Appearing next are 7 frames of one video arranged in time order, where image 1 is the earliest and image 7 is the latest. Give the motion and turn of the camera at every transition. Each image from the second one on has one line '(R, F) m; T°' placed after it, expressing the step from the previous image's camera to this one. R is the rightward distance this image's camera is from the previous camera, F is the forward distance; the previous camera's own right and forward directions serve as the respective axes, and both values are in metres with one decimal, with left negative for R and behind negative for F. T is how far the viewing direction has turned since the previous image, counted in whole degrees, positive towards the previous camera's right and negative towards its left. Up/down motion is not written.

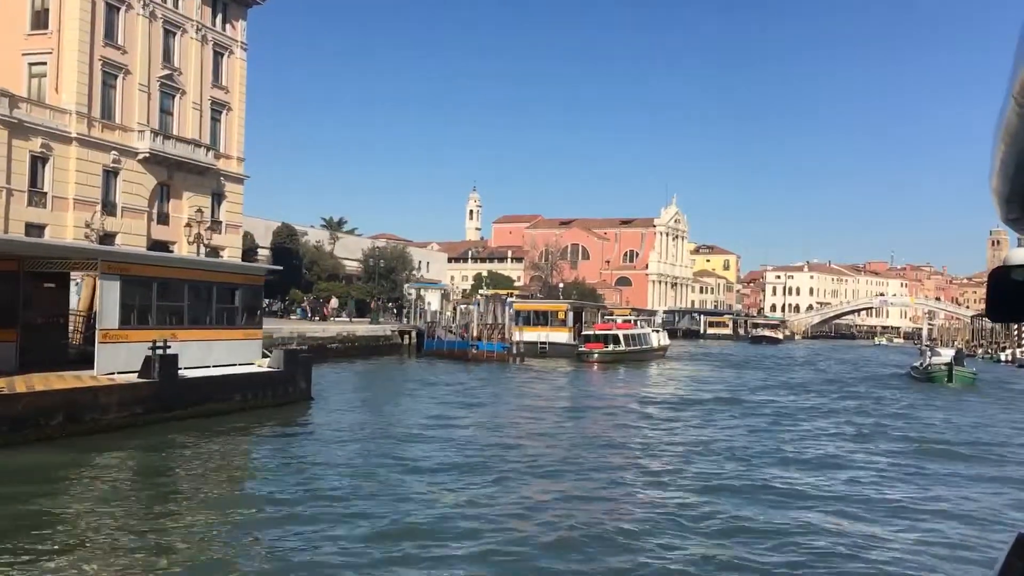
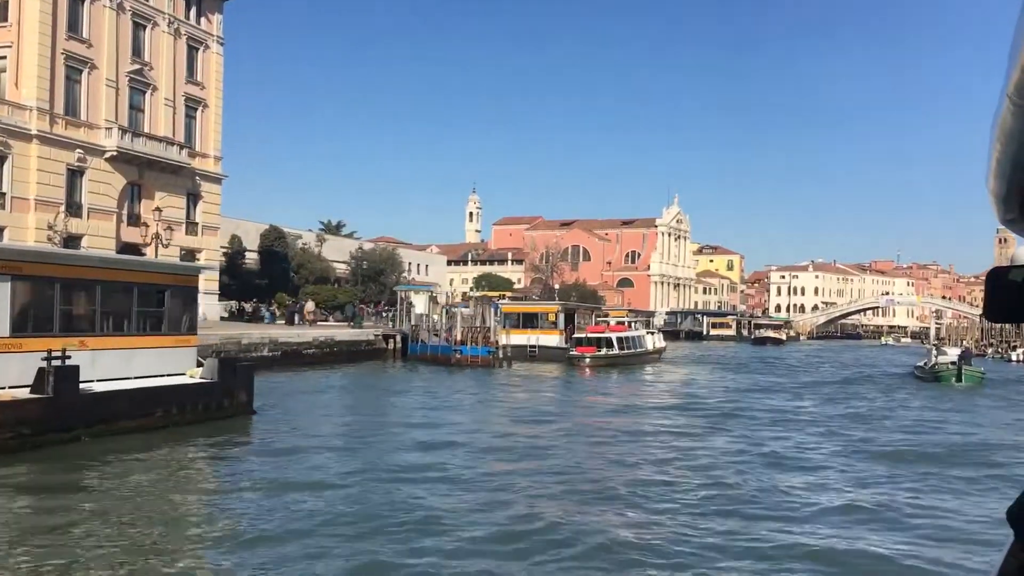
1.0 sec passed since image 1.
(+0.6, +1.4) m; 0°
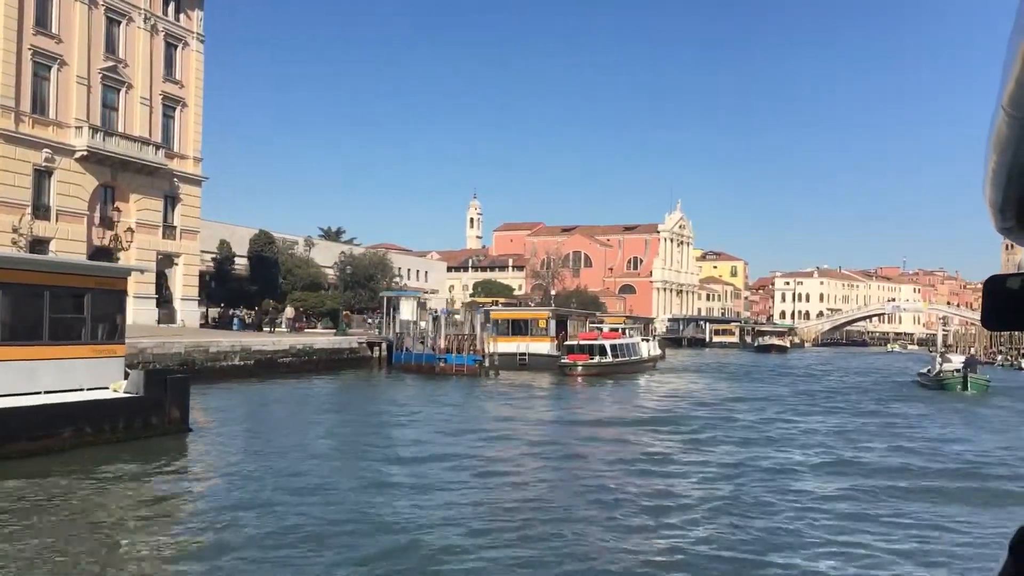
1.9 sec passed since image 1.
(+0.5, +1.3) m; 0°
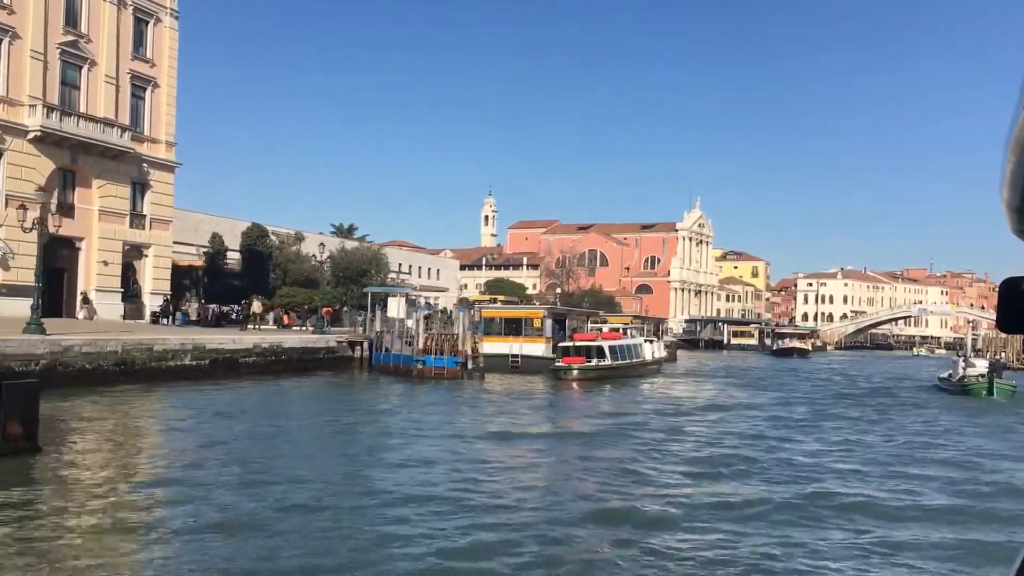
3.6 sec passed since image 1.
(+0.9, +2.4) m; -1°
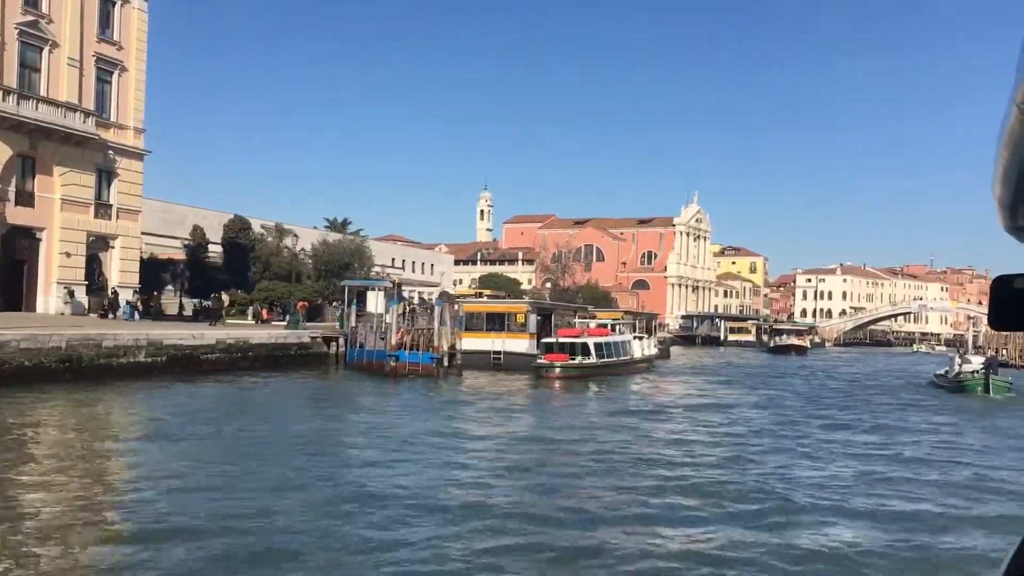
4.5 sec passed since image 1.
(+0.5, +1.2) m; 0°
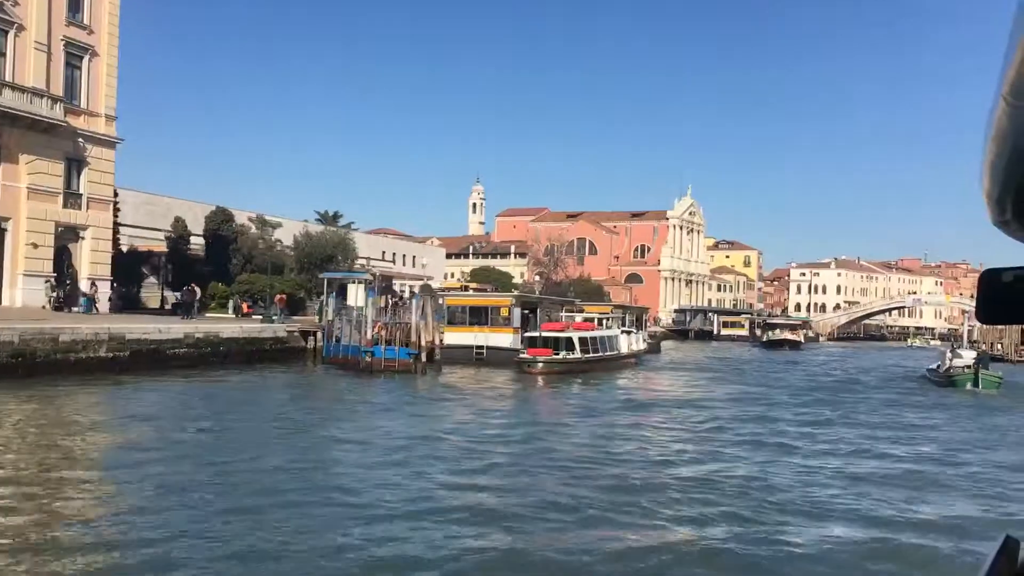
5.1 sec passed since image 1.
(+0.4, +0.8) m; 0°
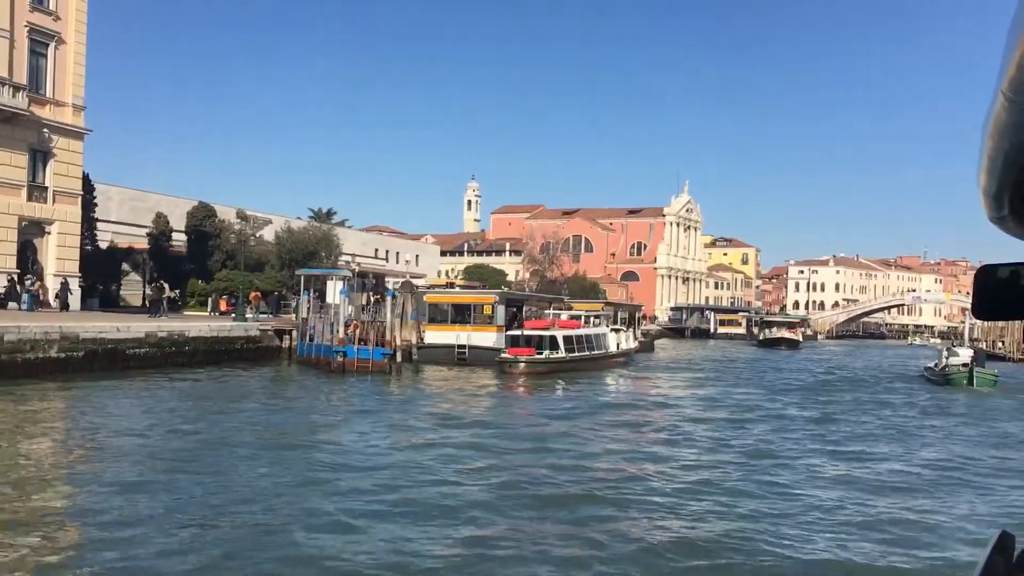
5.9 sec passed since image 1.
(+0.4, +1.1) m; 0°
